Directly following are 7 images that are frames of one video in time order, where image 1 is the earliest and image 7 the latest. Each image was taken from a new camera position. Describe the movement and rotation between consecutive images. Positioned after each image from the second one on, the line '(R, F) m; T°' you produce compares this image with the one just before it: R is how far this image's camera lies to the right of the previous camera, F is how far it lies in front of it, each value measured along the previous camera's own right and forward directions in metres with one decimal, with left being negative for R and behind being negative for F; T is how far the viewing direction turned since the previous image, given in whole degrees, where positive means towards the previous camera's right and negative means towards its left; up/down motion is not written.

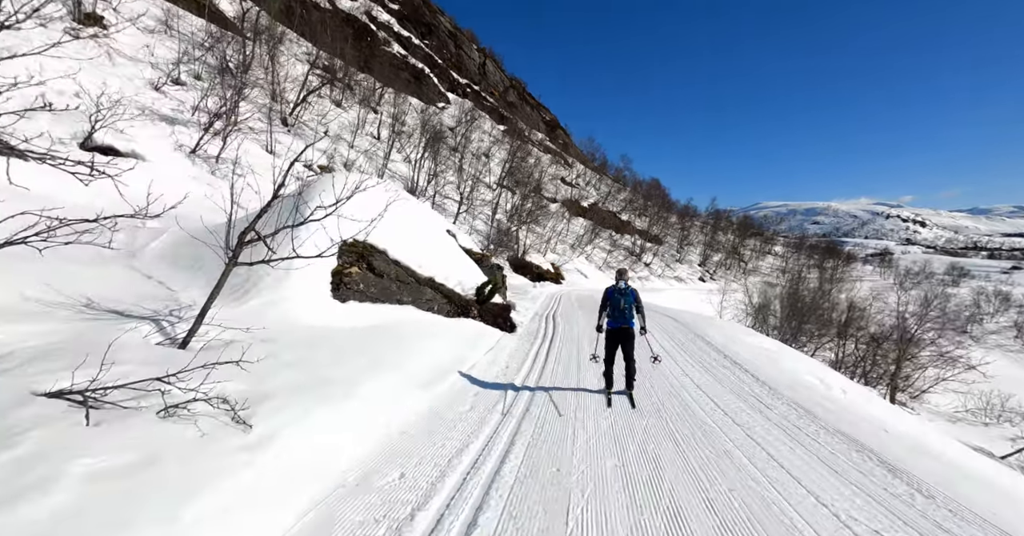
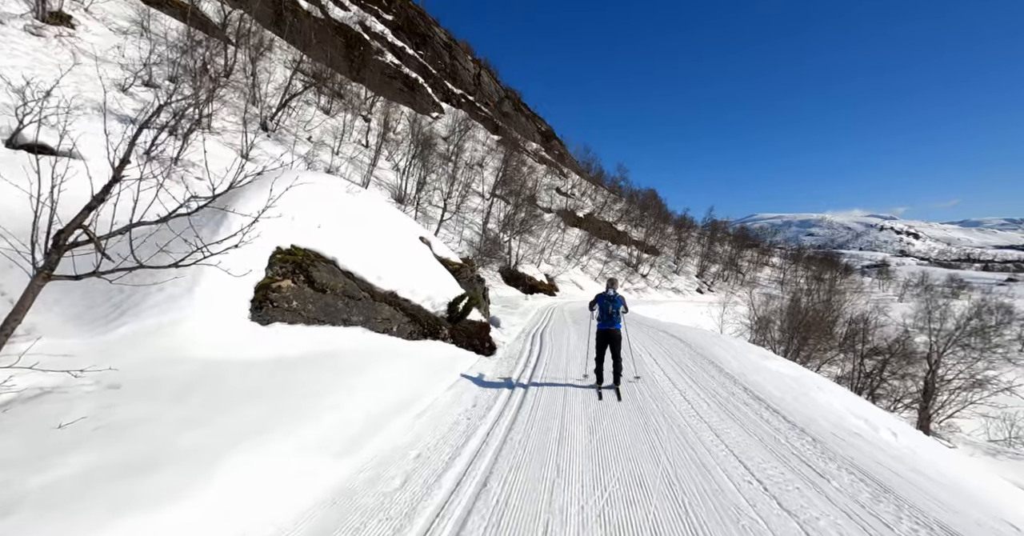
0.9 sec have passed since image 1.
(+0.4, +1.4) m; 0°
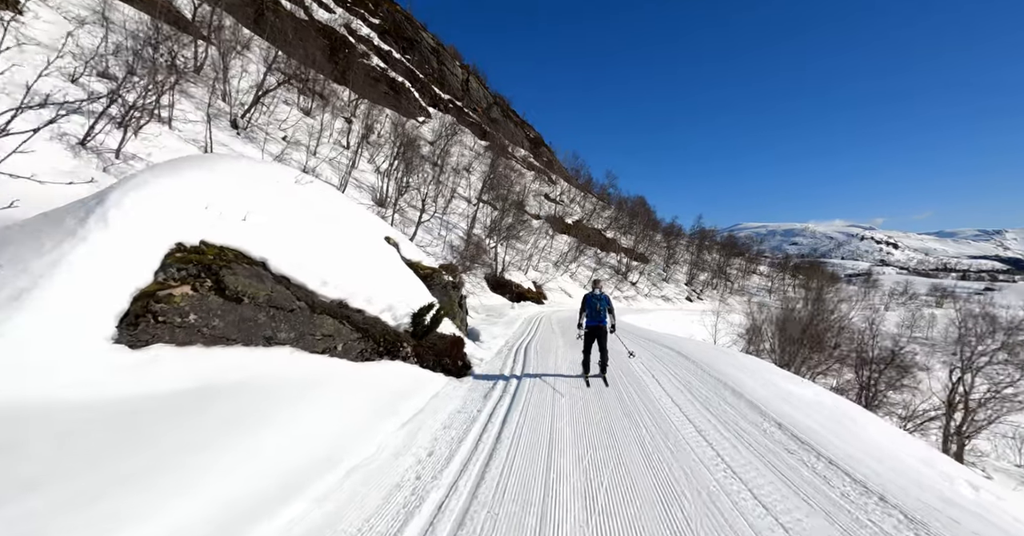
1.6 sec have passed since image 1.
(+0.2, +1.3) m; +2°
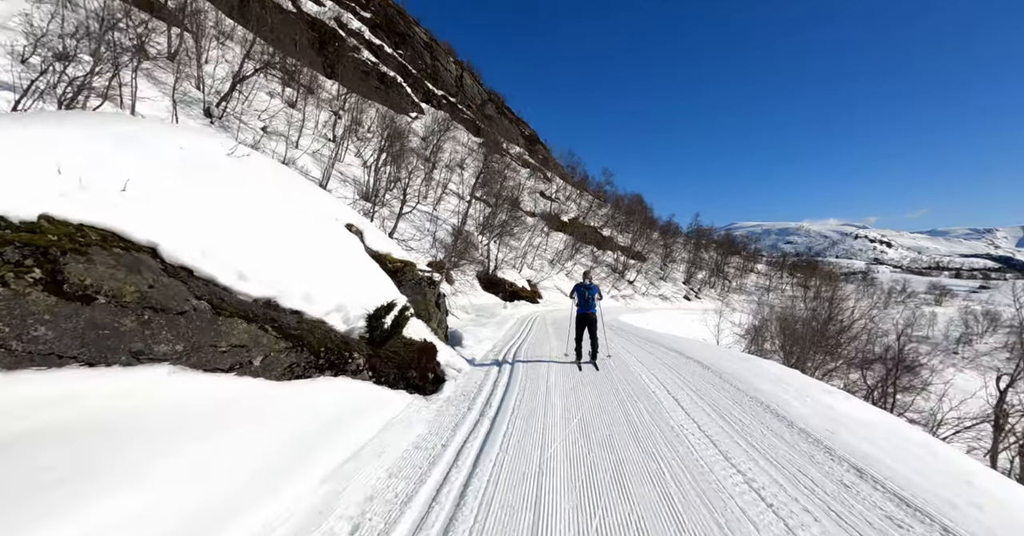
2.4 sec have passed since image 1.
(+0.2, +1.4) m; +1°
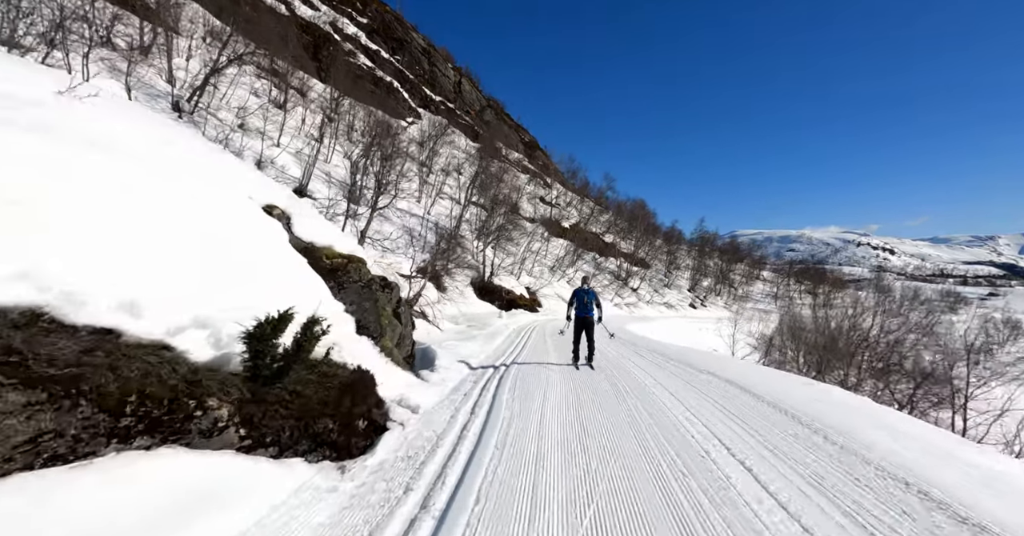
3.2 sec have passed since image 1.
(+0.3, +2.2) m; 0°
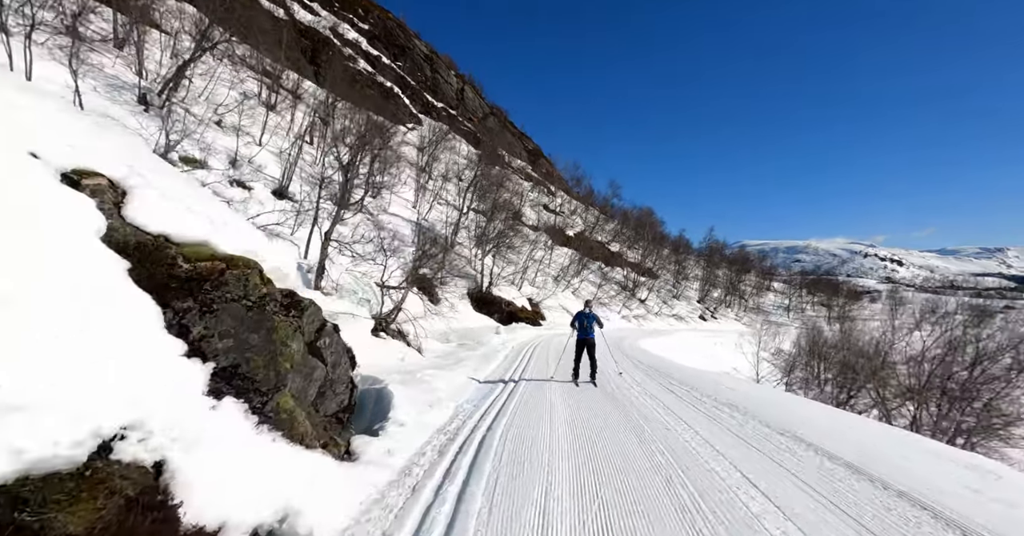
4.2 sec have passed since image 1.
(+0.2, +2.5) m; 0°
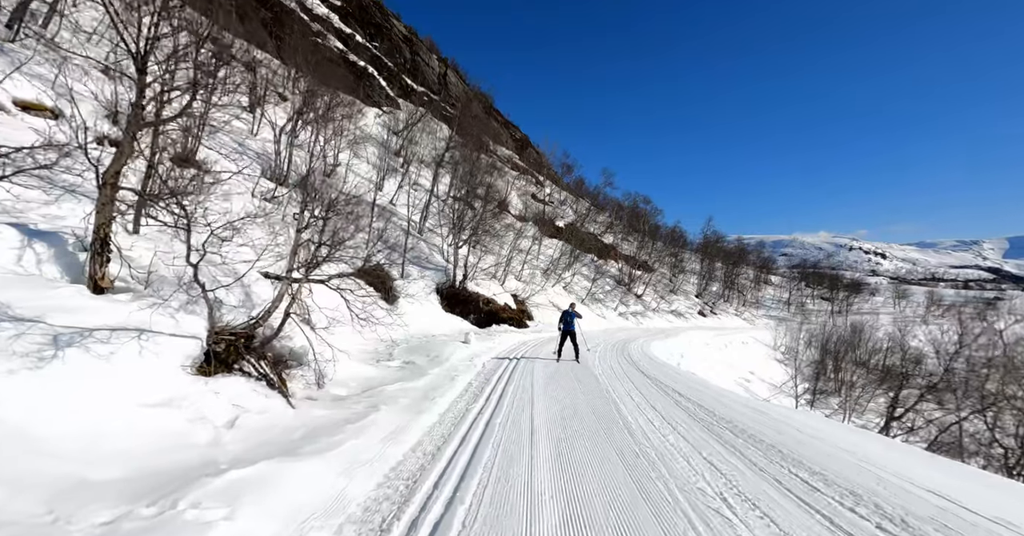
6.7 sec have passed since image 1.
(+0.6, +5.4) m; +1°
